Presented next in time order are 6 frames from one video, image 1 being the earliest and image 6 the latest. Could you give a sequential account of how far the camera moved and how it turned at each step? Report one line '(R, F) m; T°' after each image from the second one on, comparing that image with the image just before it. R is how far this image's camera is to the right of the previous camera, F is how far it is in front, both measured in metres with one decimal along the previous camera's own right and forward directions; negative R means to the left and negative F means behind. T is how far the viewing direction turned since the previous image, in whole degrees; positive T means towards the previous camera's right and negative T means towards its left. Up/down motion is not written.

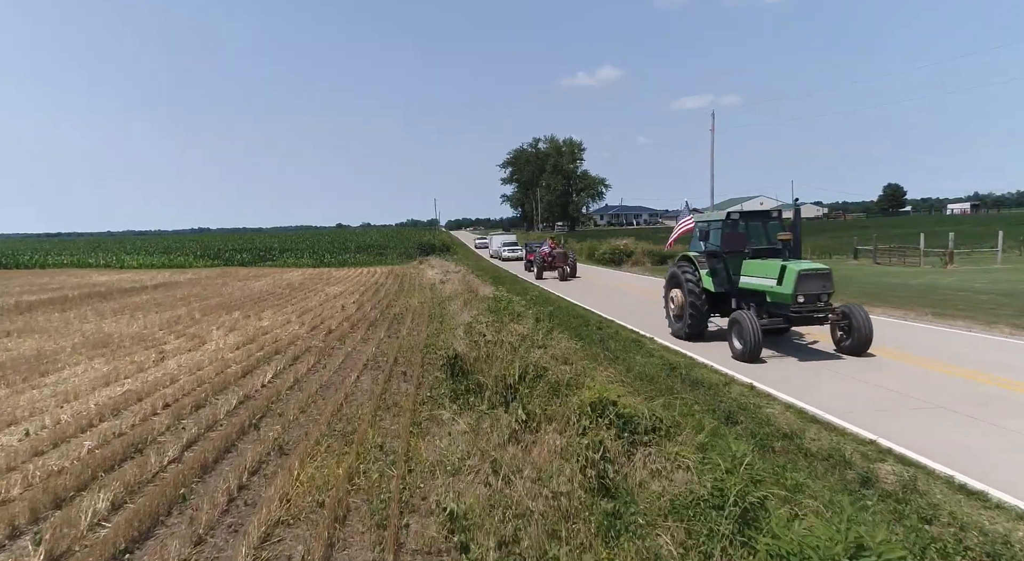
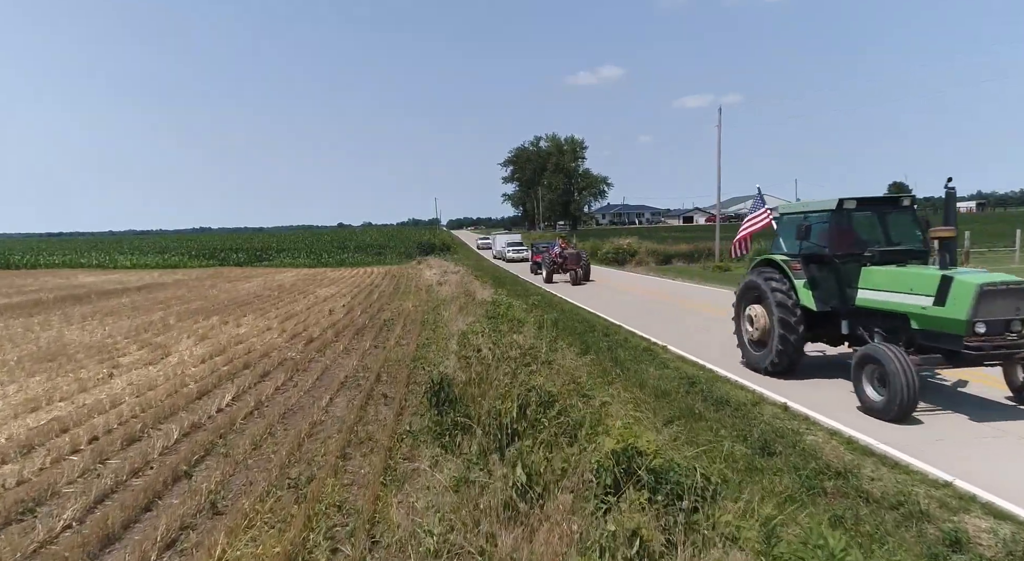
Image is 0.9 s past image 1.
(0.0, +1.3) m; 0°
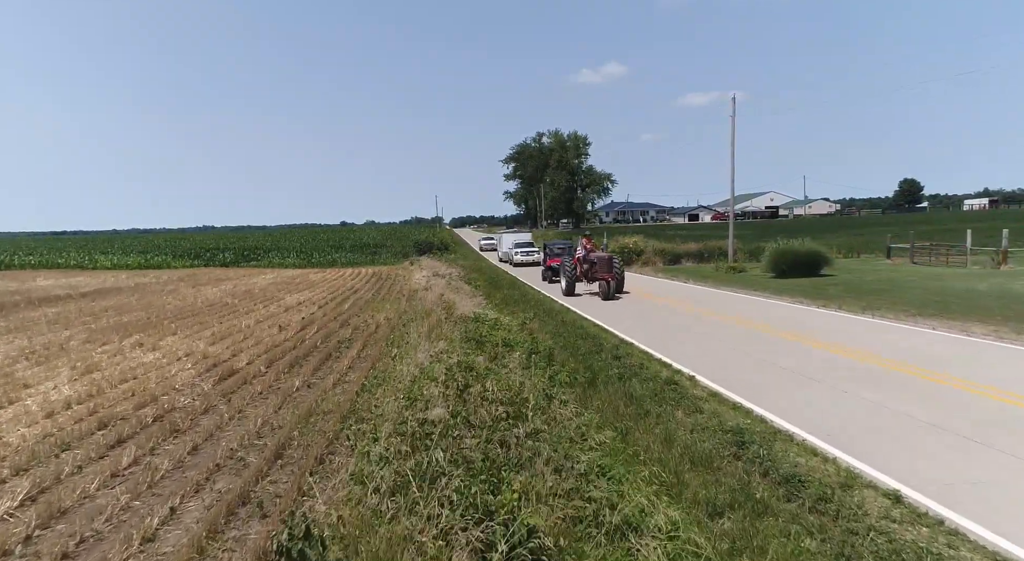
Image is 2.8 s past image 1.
(+0.3, +3.0) m; 0°
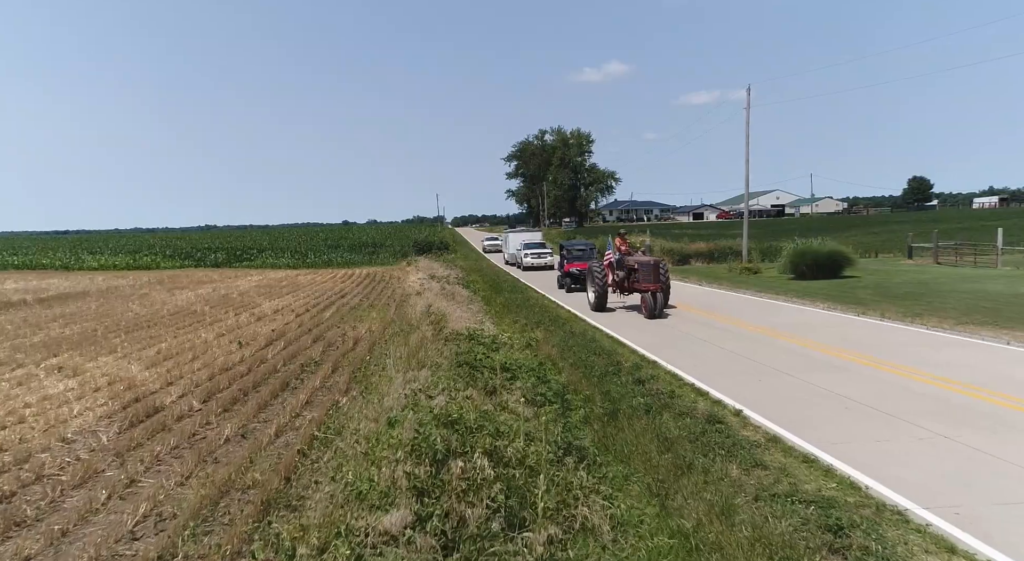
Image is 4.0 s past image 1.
(0.0, +2.1) m; 0°
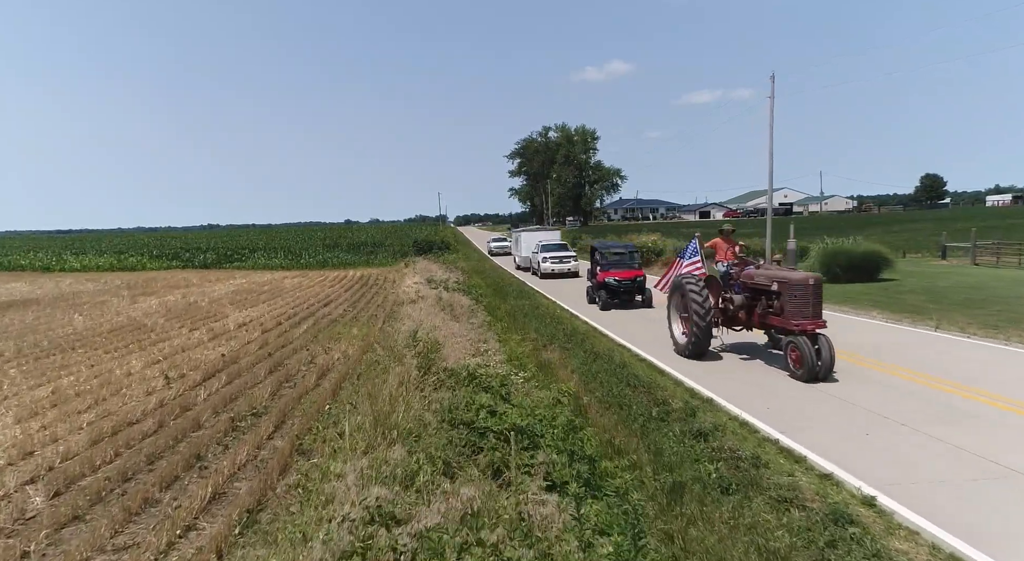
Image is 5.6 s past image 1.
(-0.1, +2.8) m; 0°
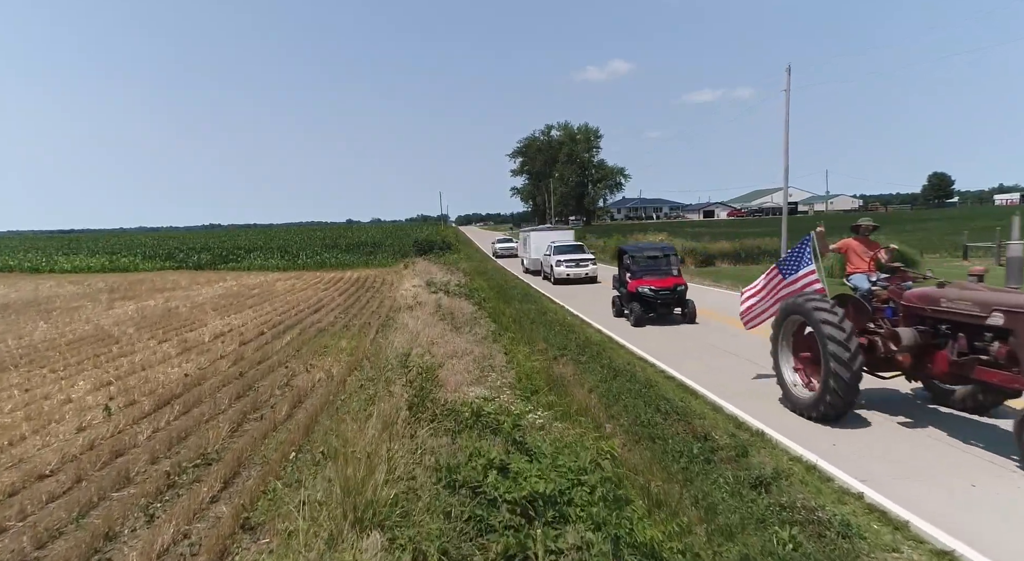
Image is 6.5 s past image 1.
(-0.1, +1.5) m; 0°
